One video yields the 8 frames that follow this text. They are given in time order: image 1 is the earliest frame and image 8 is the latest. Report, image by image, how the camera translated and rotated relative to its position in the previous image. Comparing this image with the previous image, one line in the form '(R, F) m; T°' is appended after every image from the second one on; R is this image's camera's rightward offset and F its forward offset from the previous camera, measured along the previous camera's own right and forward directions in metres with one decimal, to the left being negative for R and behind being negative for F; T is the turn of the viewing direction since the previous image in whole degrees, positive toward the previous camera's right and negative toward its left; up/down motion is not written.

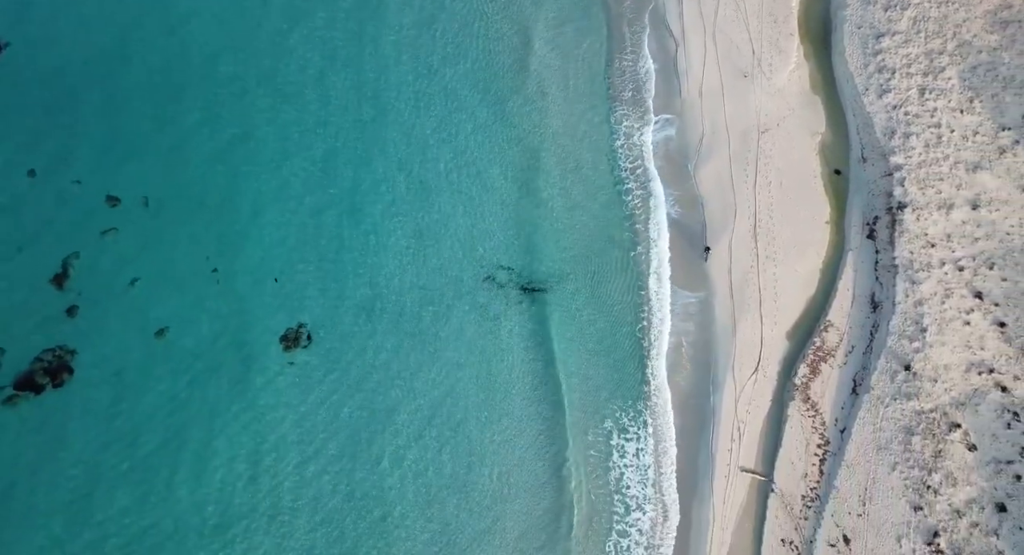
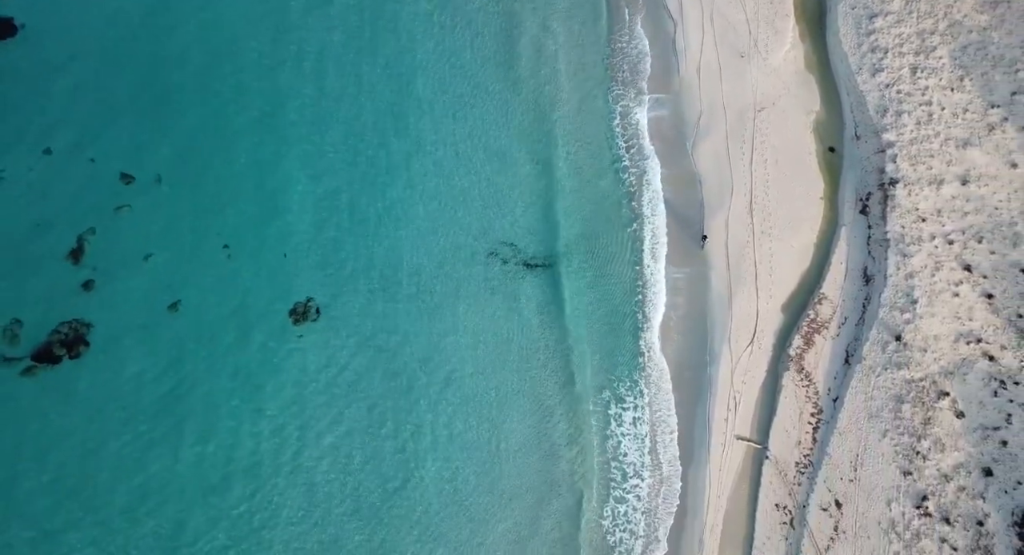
(-0.1, -0.5) m; 0°
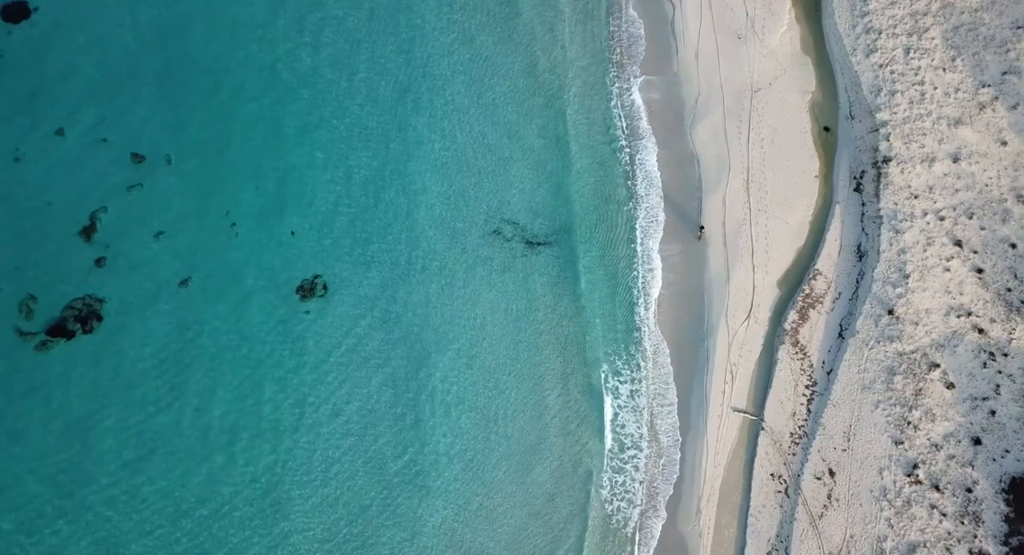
(-0.1, -0.5) m; 0°
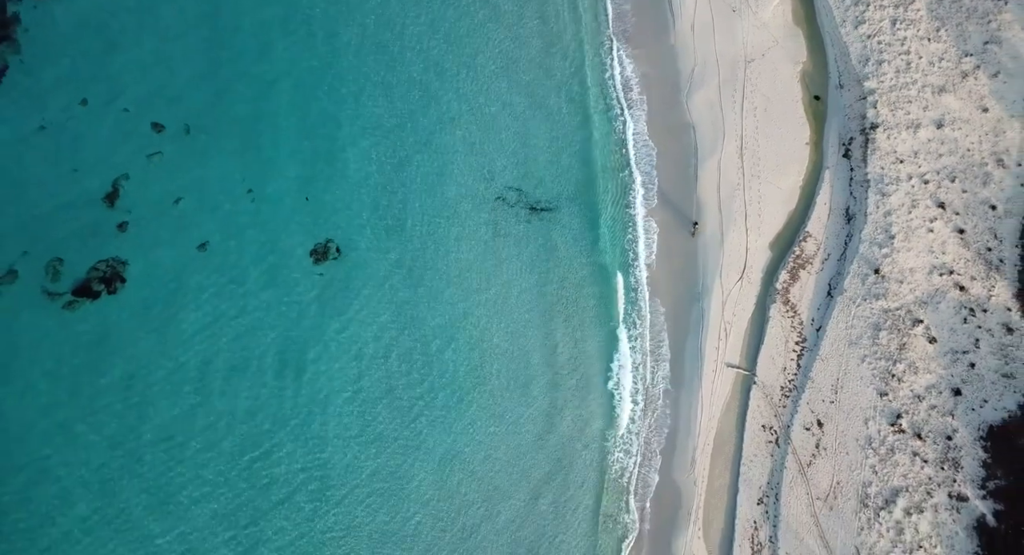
(-0.2, -1.0) m; 0°
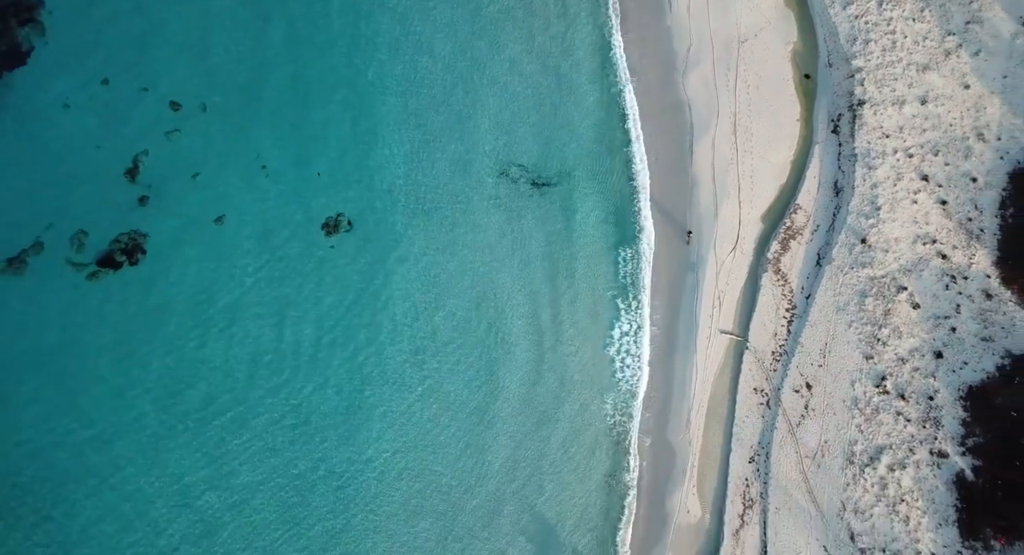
(-0.2, -1.0) m; 0°
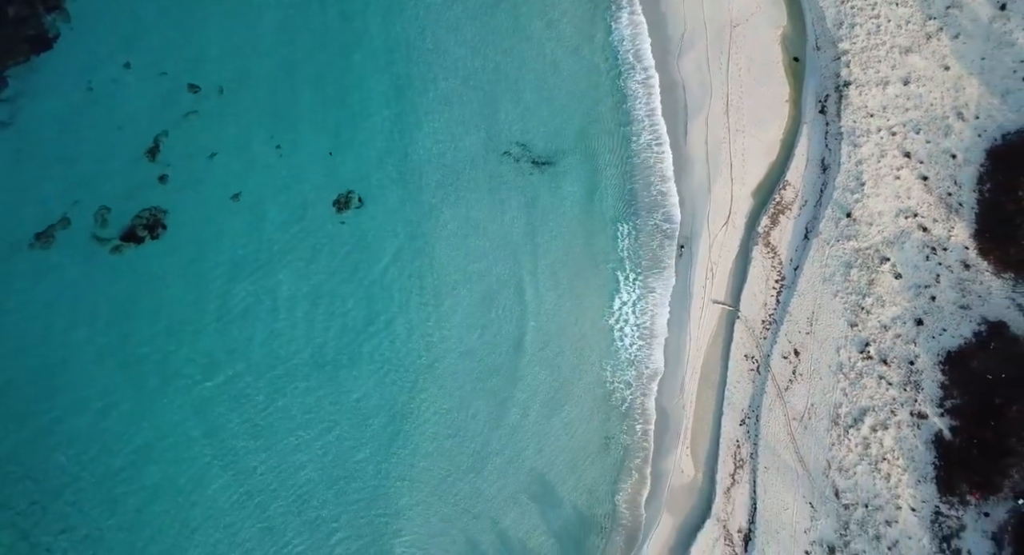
(-0.3, -1.2) m; 0°
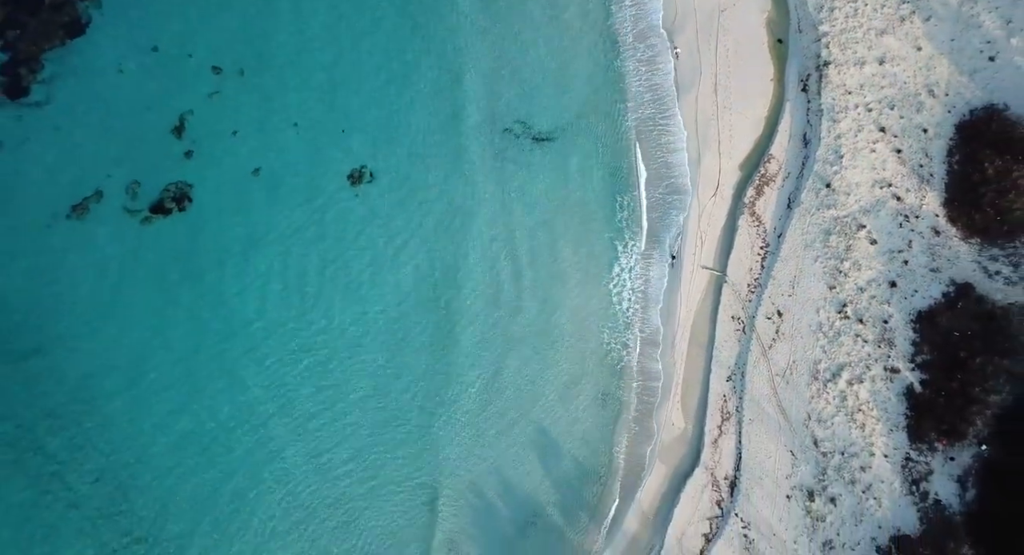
(-0.5, -1.7) m; +1°
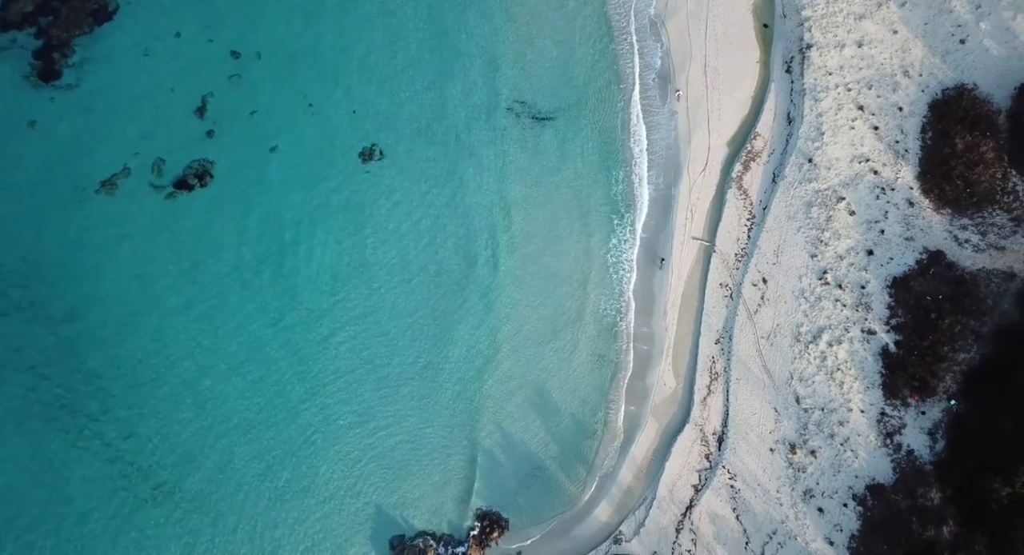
(-0.4, -1.7) m; +1°
